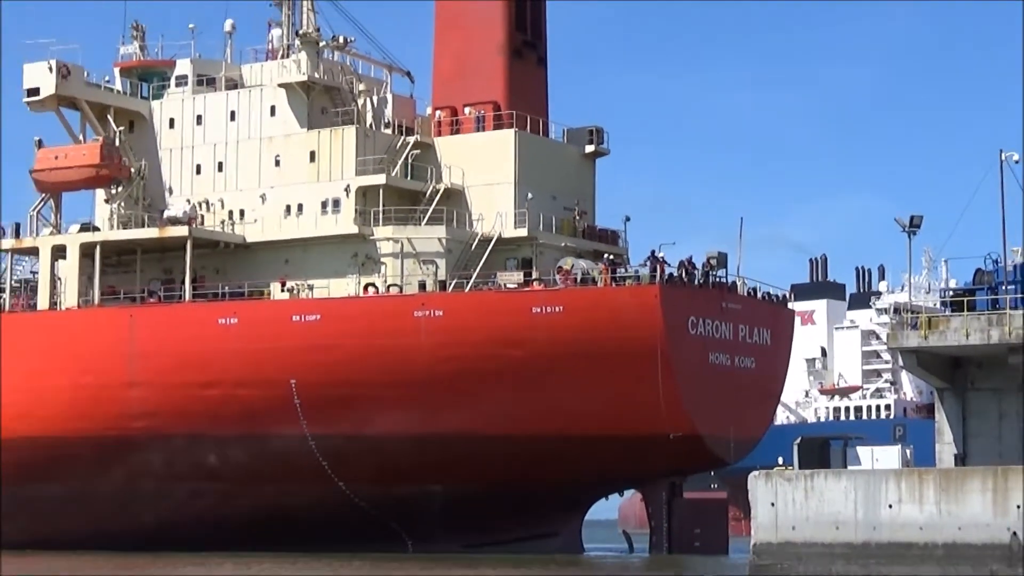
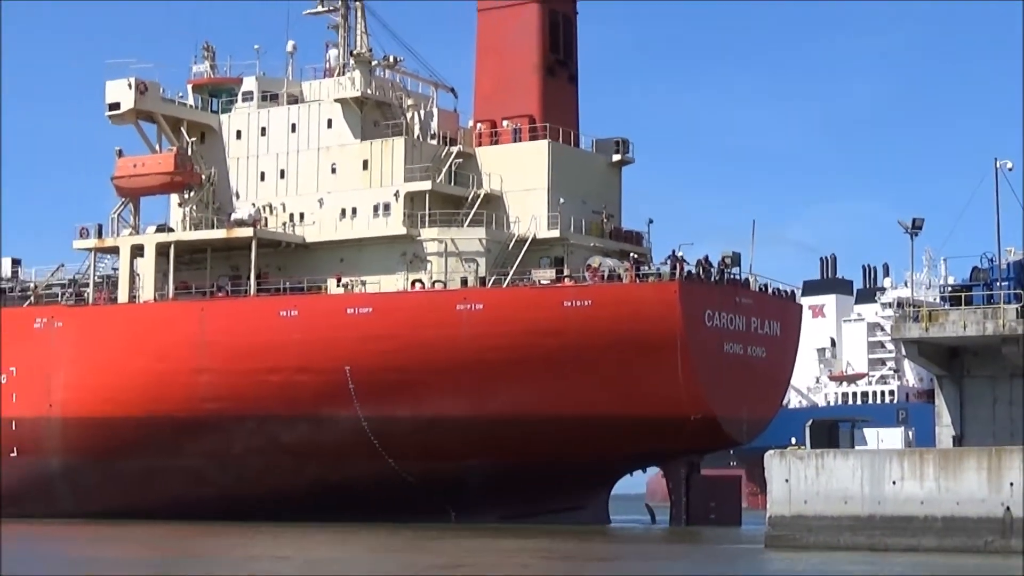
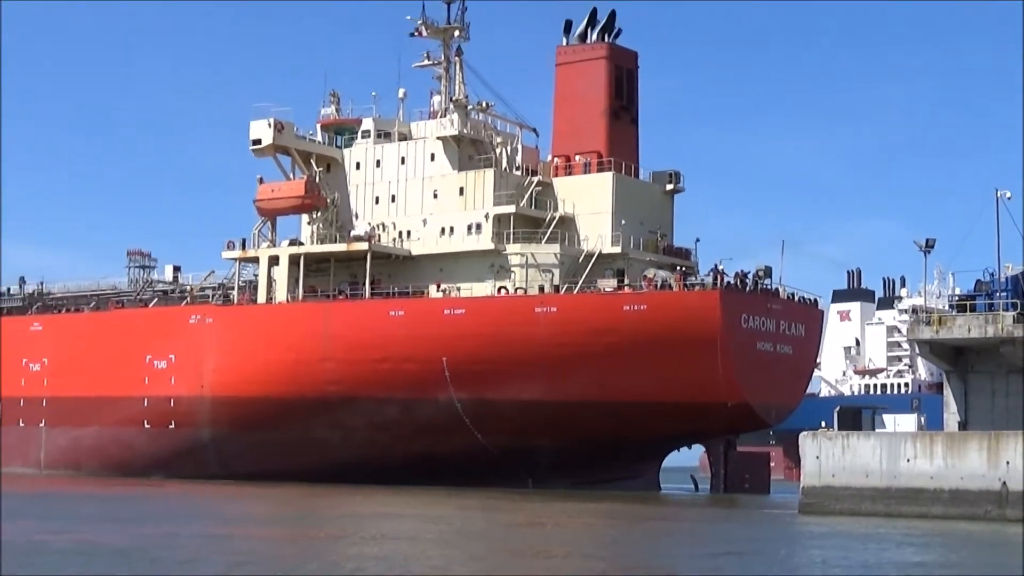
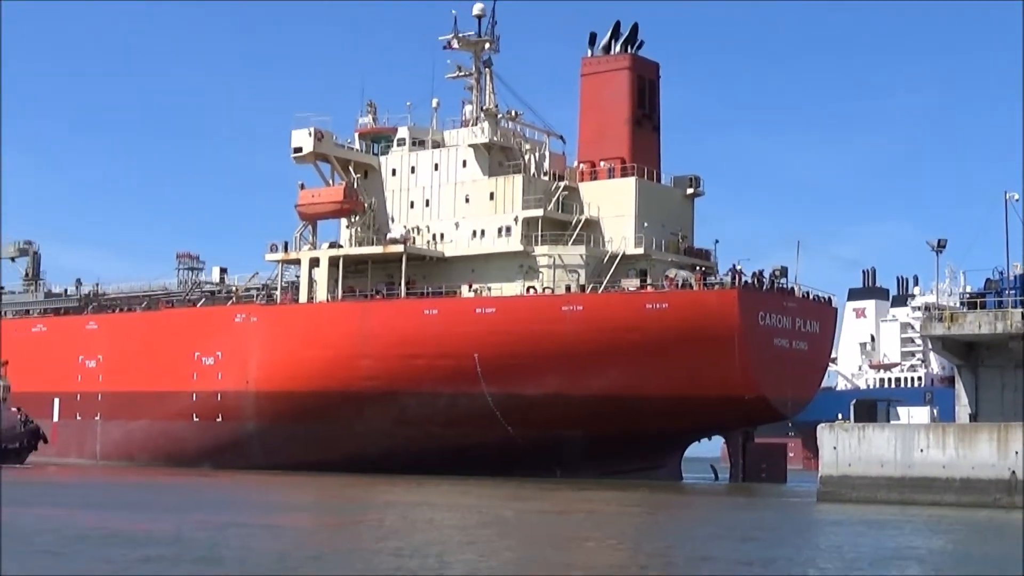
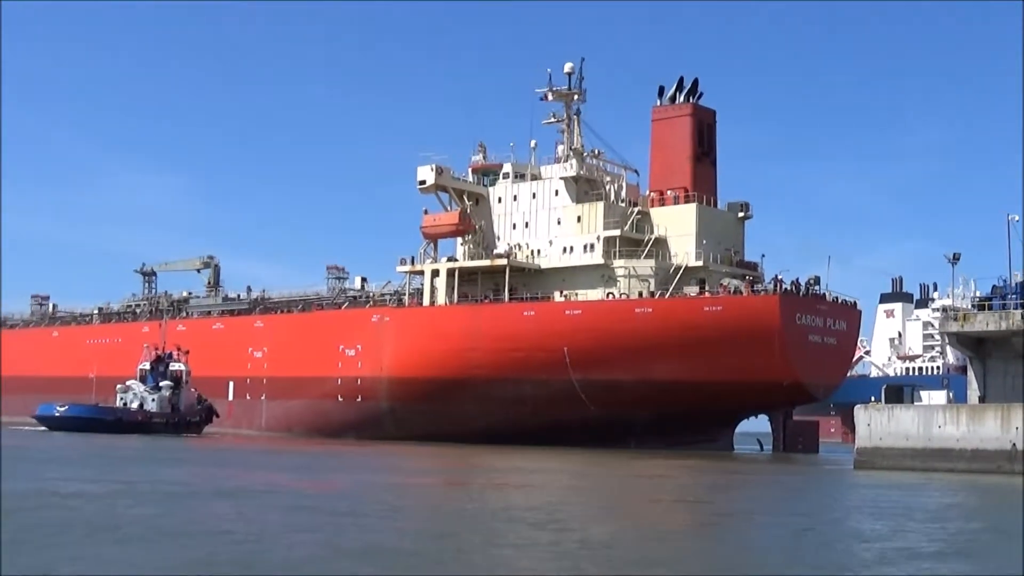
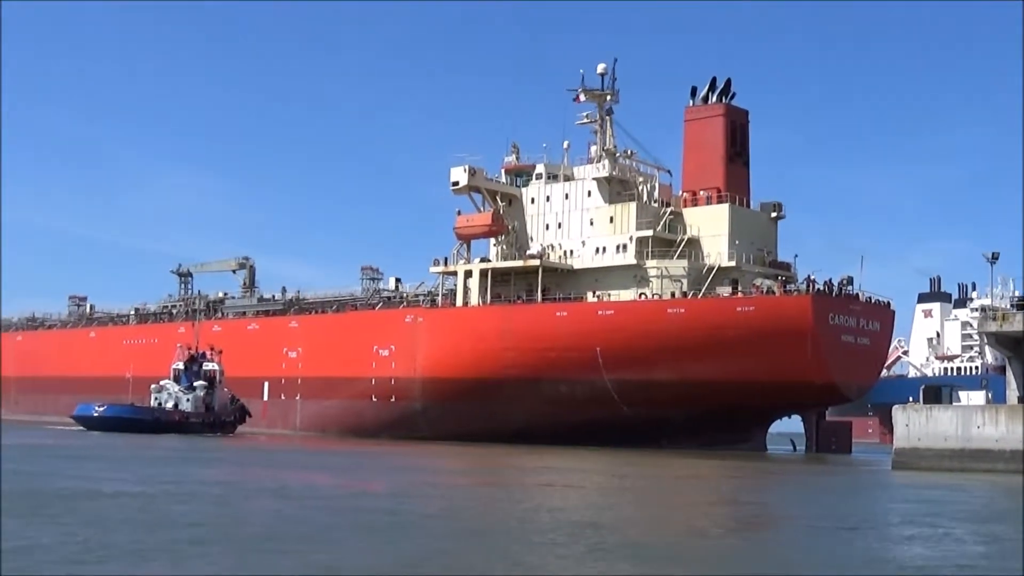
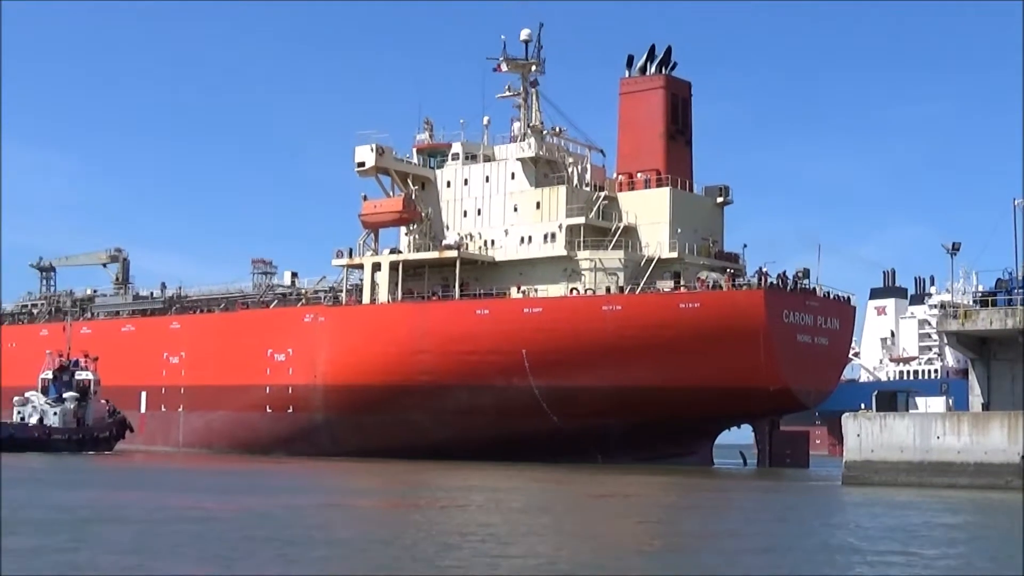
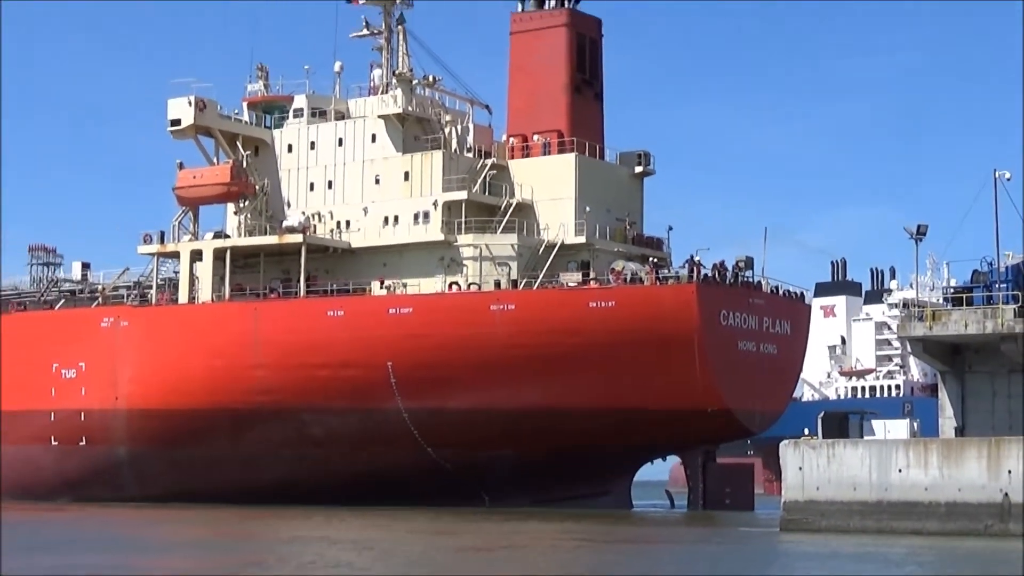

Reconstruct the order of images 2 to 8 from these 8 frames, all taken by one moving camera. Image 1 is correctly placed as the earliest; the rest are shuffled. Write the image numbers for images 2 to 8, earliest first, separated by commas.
2, 8, 3, 4, 7, 5, 6
